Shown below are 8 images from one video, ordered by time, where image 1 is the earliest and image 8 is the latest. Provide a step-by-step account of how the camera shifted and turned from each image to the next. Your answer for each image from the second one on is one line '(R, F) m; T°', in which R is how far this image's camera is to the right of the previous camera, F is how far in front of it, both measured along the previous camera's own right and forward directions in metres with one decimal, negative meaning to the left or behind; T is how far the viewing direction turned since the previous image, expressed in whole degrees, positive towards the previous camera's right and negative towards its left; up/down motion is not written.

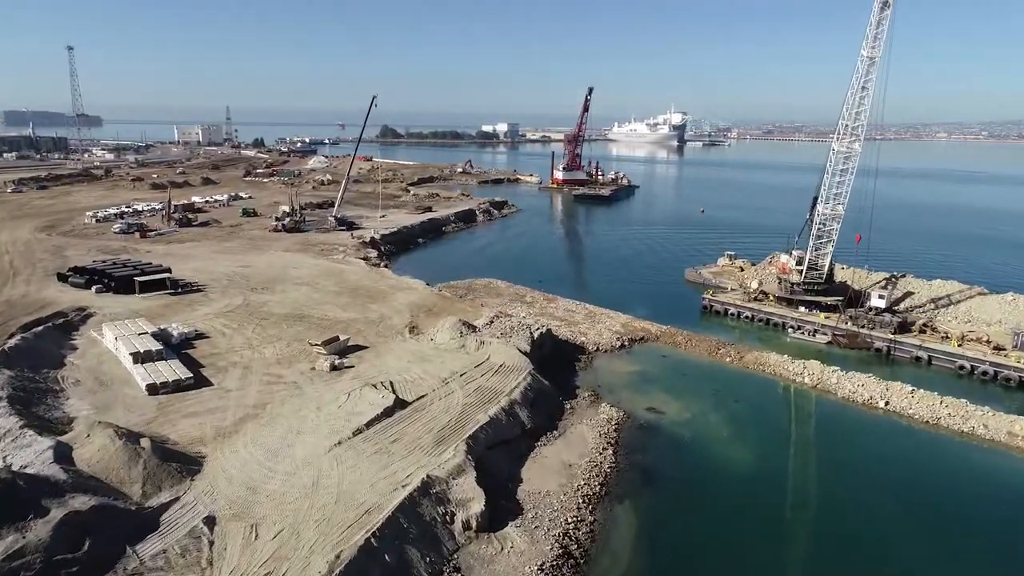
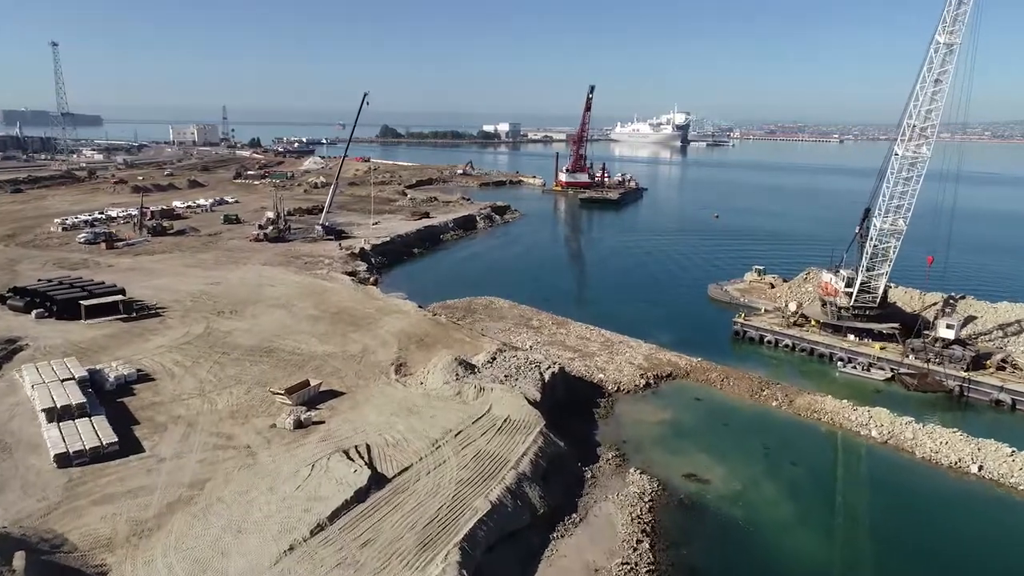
(-0.1, +2.7) m; 0°
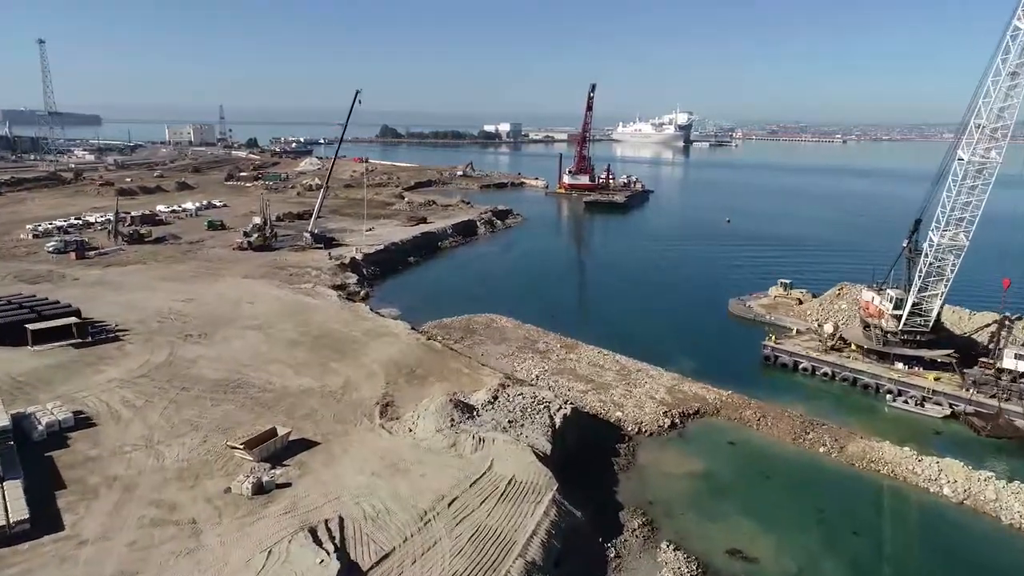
(-0.1, +2.0) m; 0°
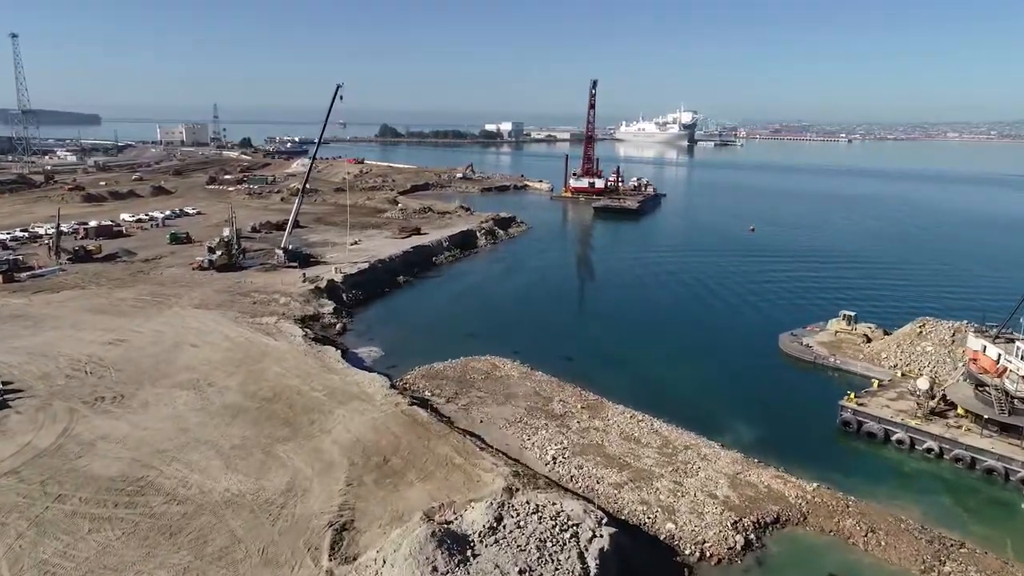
(-0.2, +3.8) m; 0°
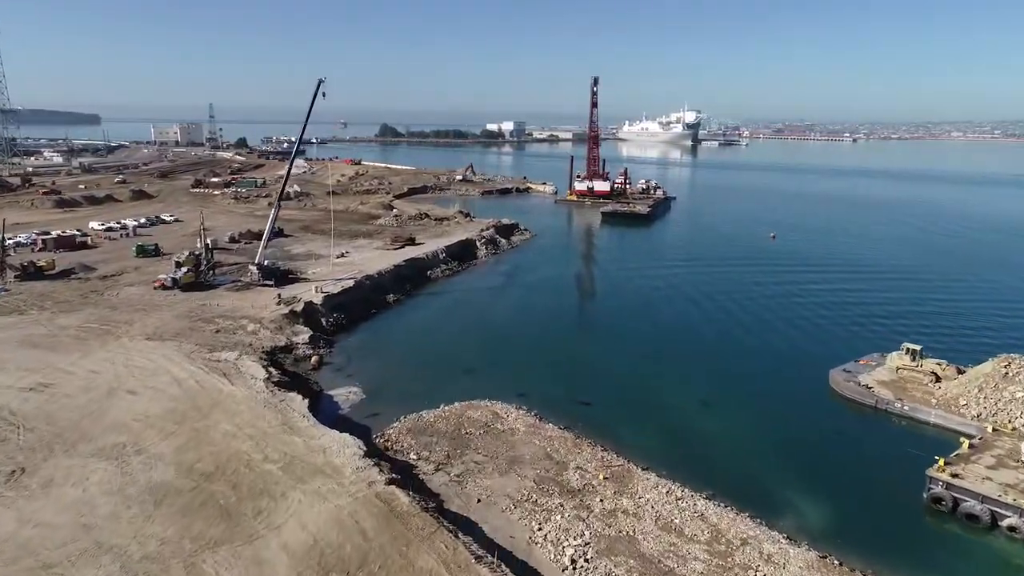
(-0.1, +2.7) m; 0°
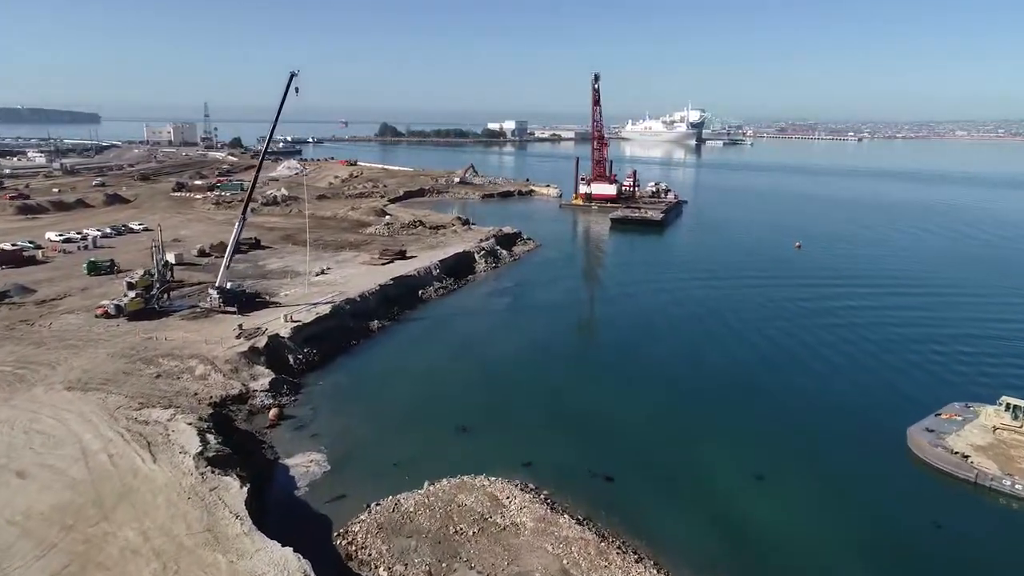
(0.0, +3.0) m; 0°
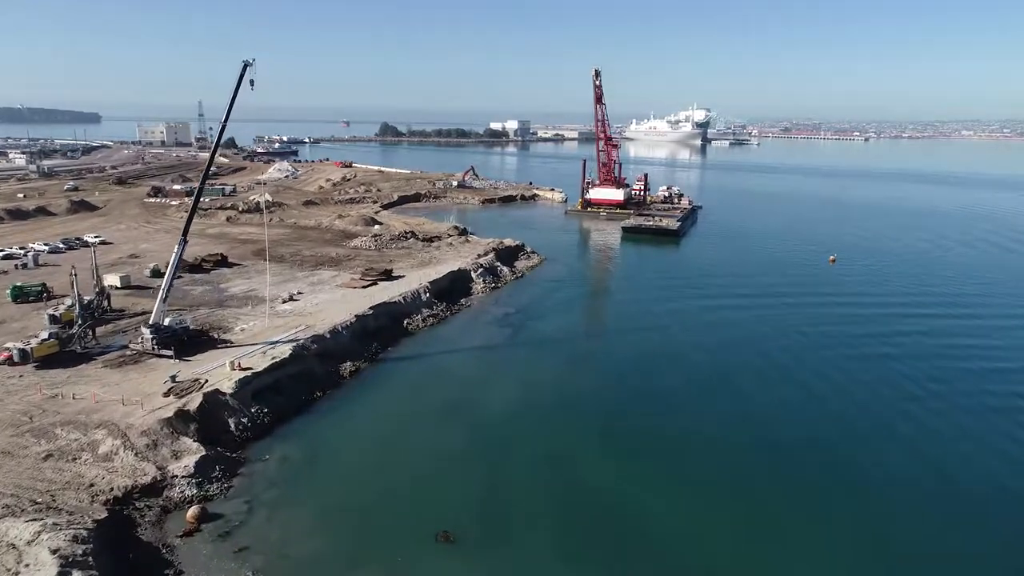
(0.0, +3.4) m; 0°
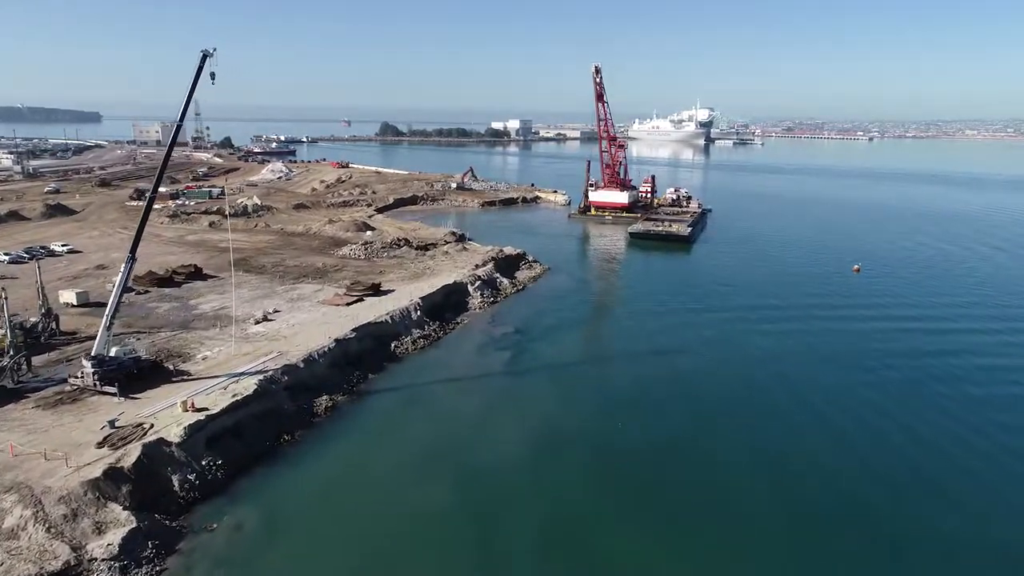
(0.0, +2.1) m; 0°
